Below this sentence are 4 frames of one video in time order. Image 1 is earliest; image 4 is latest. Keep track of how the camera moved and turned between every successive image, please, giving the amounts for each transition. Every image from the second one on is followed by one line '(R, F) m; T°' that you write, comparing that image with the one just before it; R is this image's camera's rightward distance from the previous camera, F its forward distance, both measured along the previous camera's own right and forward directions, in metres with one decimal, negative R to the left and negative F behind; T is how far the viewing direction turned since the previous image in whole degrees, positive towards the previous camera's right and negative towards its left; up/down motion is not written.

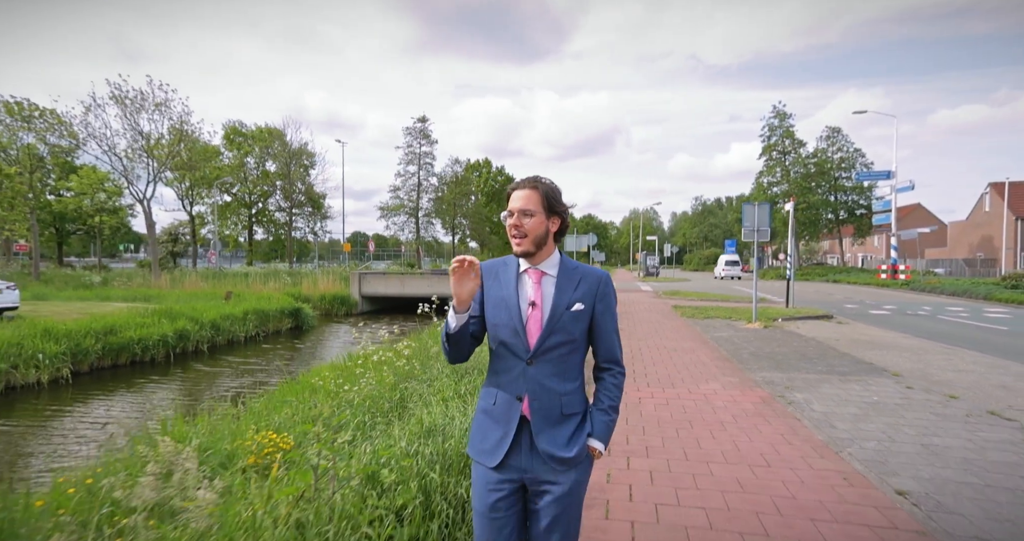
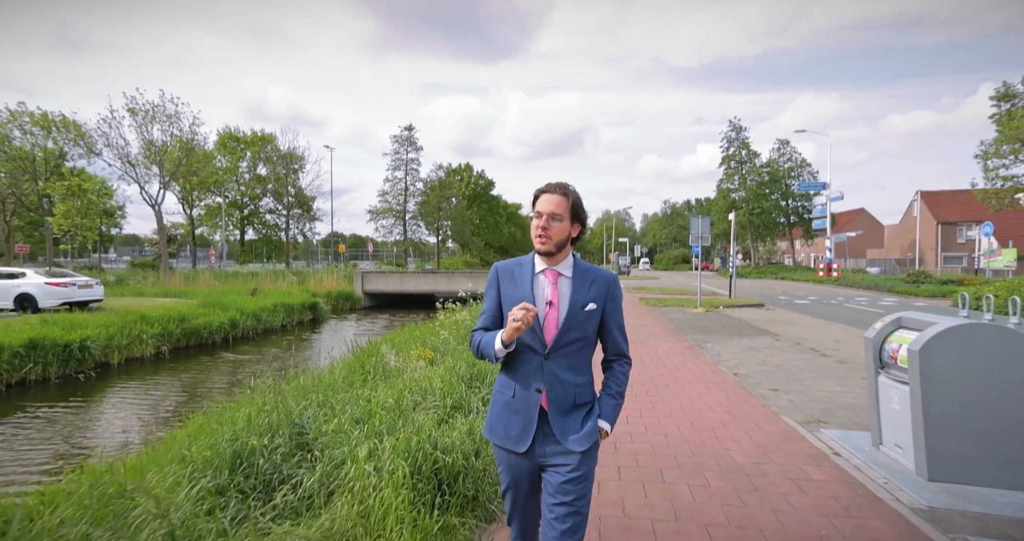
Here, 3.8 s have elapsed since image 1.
(-0.8, -3.3) m; +3°
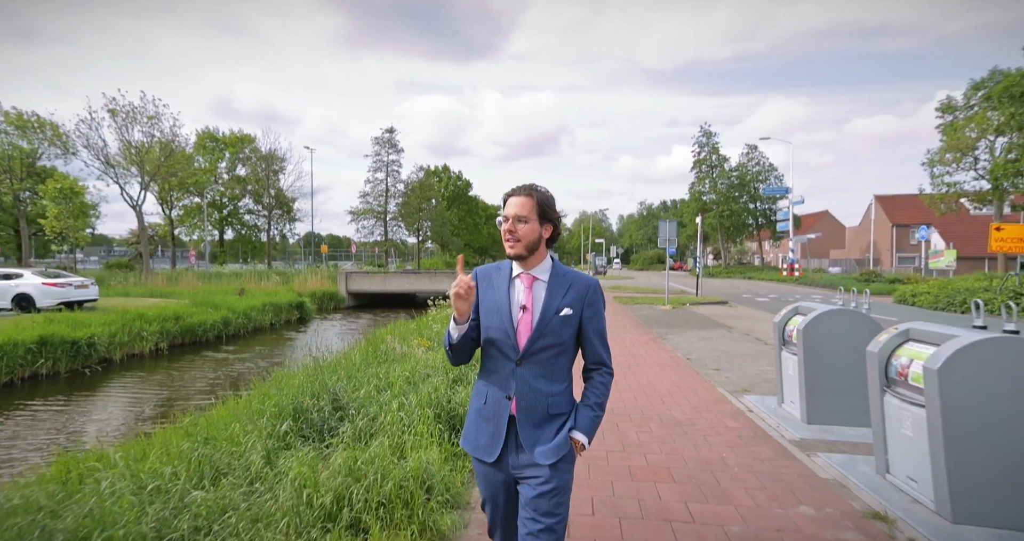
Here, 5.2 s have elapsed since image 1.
(-0.1, -1.1) m; +2°
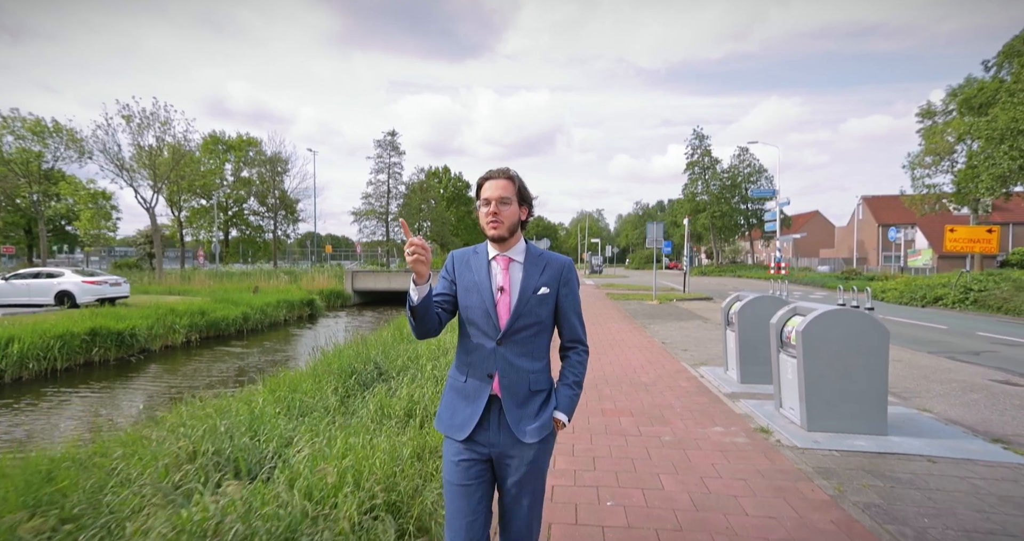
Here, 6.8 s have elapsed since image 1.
(-0.1, -1.4) m; 0°
